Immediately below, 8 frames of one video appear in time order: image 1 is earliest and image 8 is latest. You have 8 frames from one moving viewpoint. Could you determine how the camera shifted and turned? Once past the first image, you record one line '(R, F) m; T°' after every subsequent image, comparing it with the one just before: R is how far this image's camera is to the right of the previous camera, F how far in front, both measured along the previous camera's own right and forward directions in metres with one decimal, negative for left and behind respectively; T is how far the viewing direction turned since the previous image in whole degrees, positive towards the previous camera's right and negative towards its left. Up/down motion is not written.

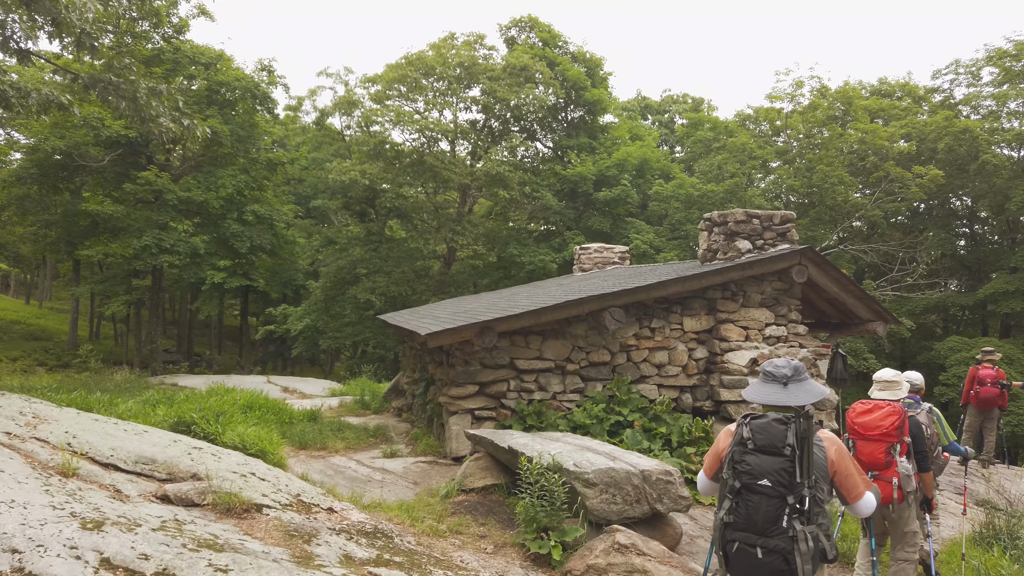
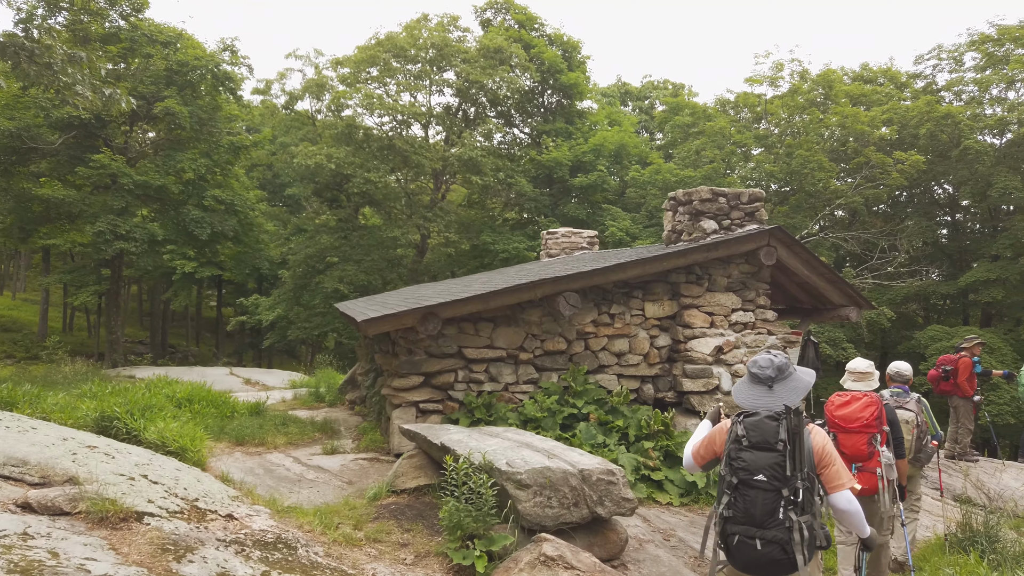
(+0.4, +0.6) m; +1°
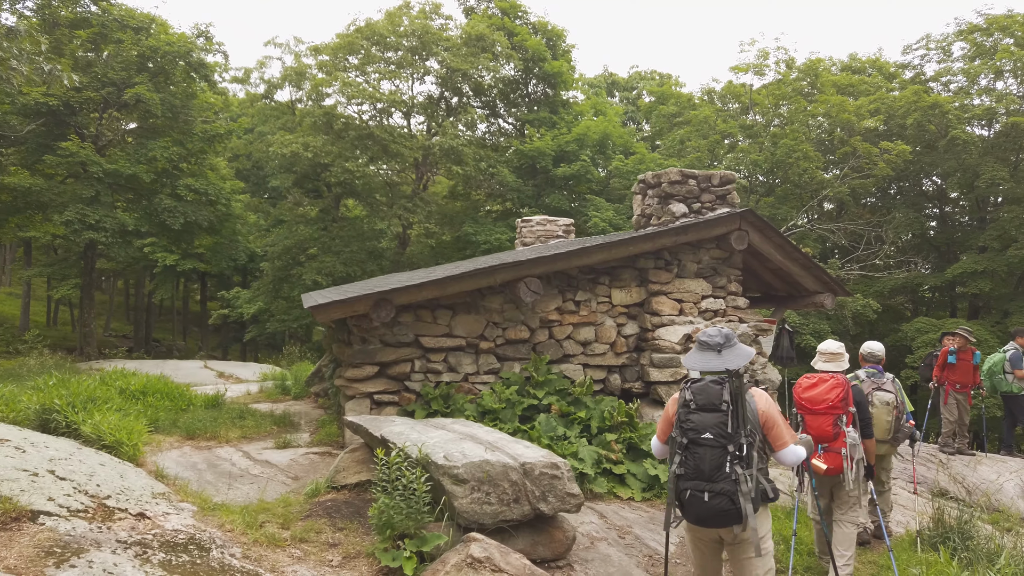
(+0.3, +0.3) m; +1°
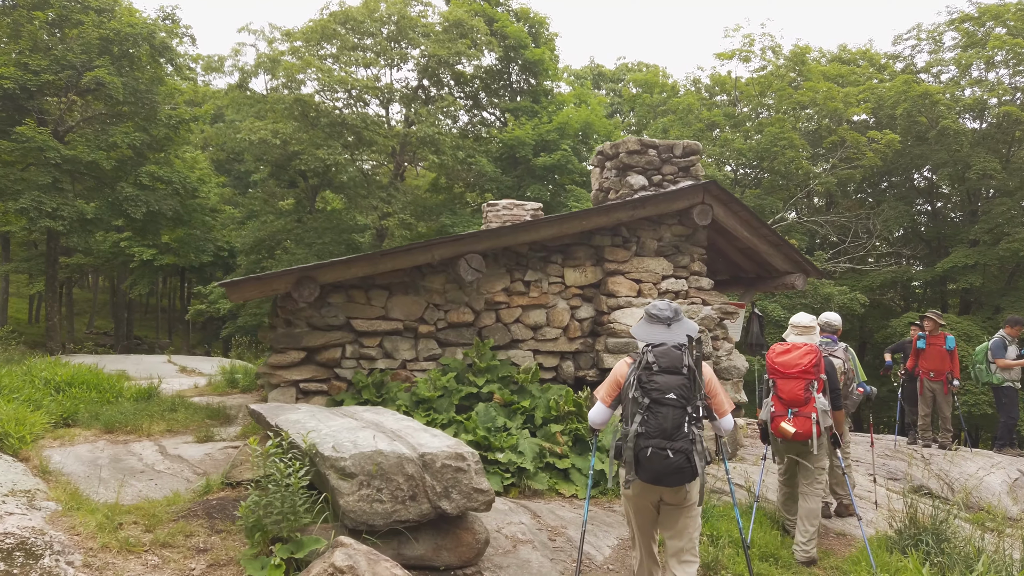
(+0.5, +0.6) m; 0°
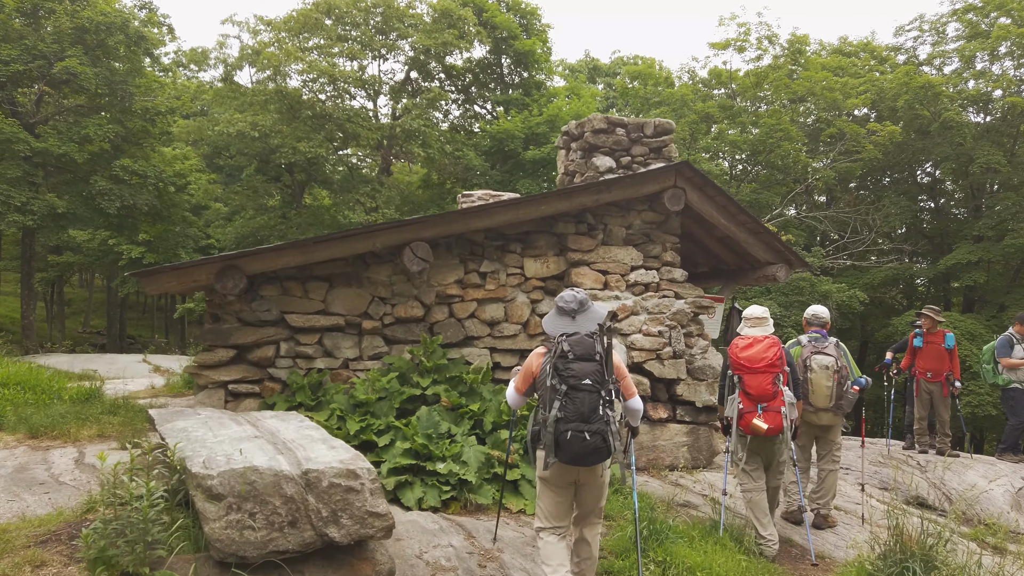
(+0.4, +0.6) m; 0°
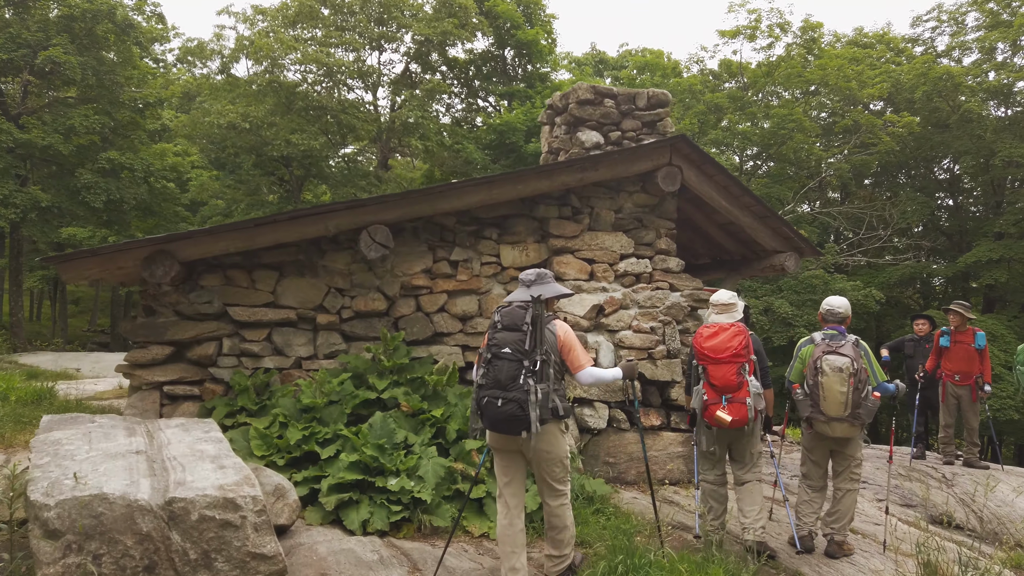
(+0.3, +0.7) m; -1°
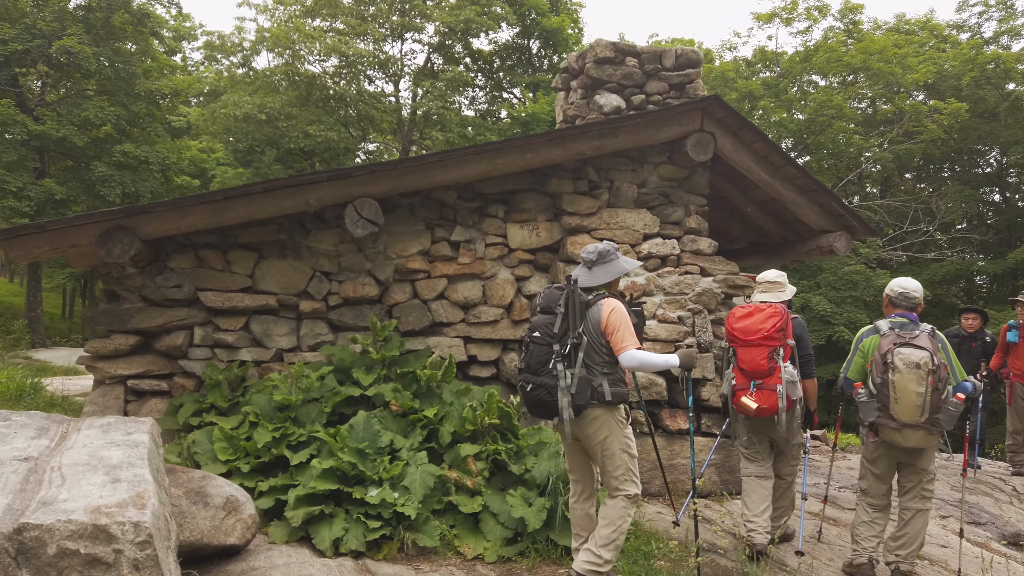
(+0.1, +0.6) m; -2°
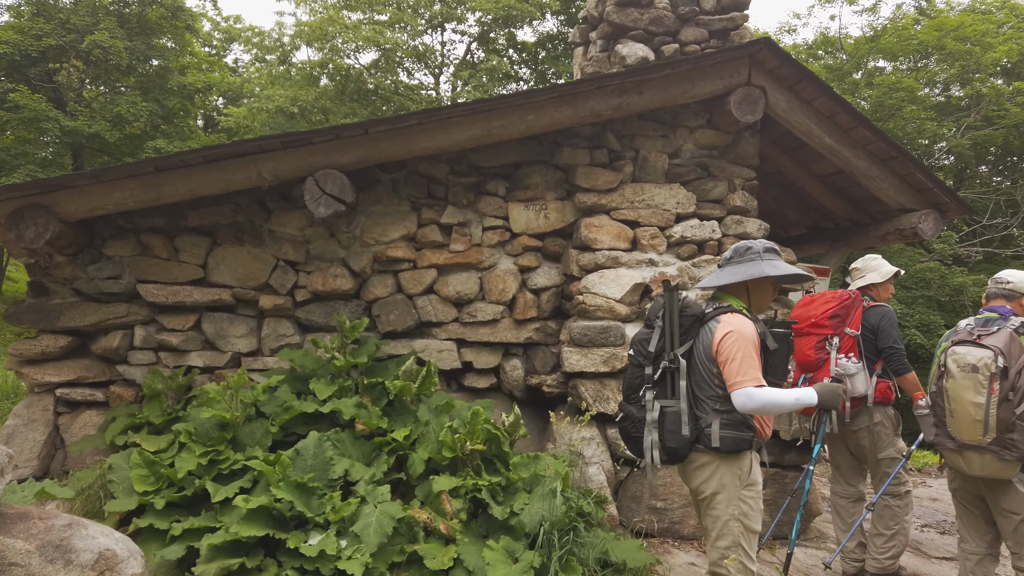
(+0.3, +0.9) m; -4°
